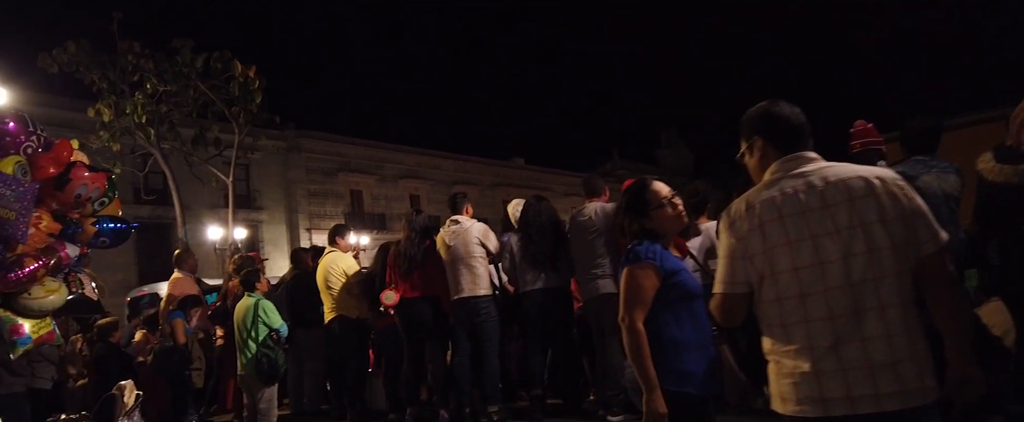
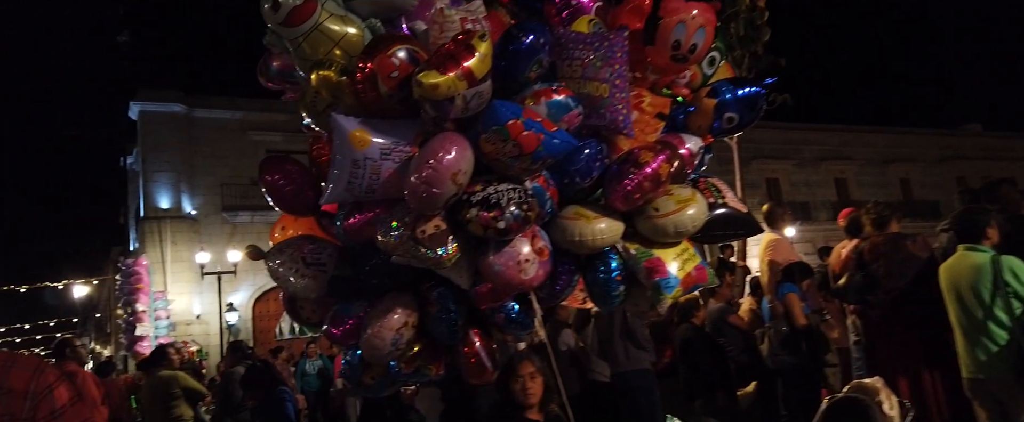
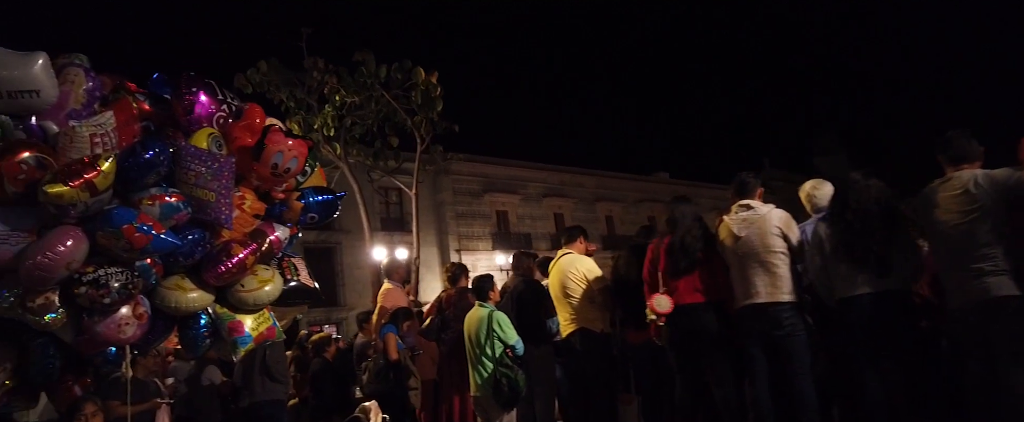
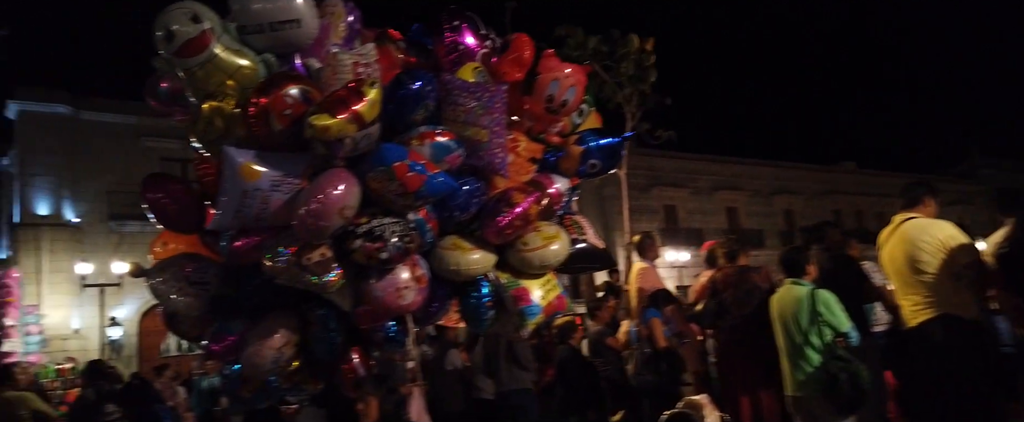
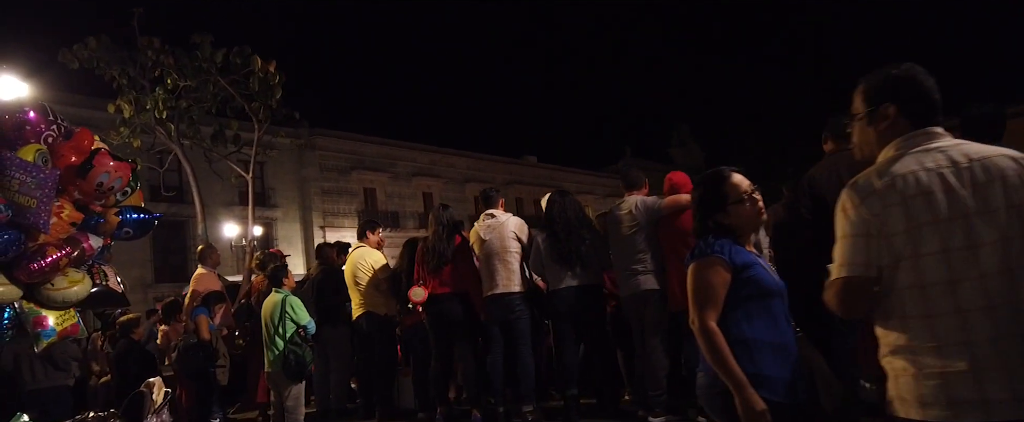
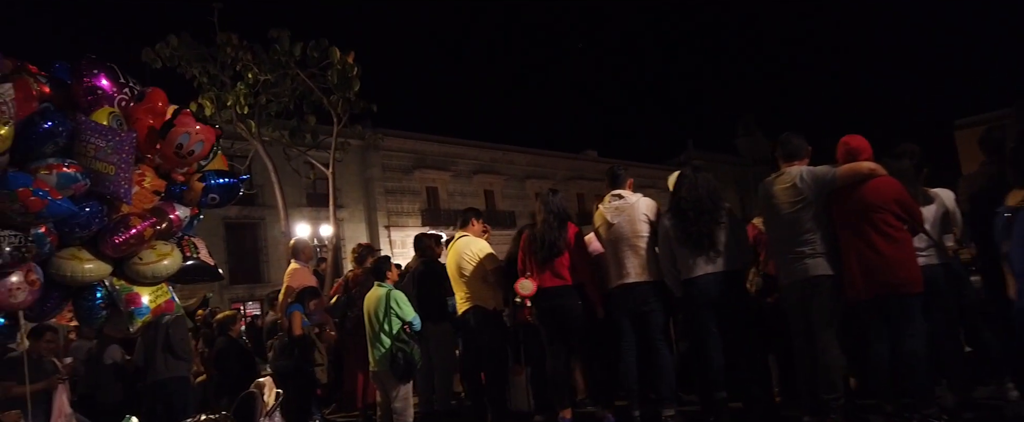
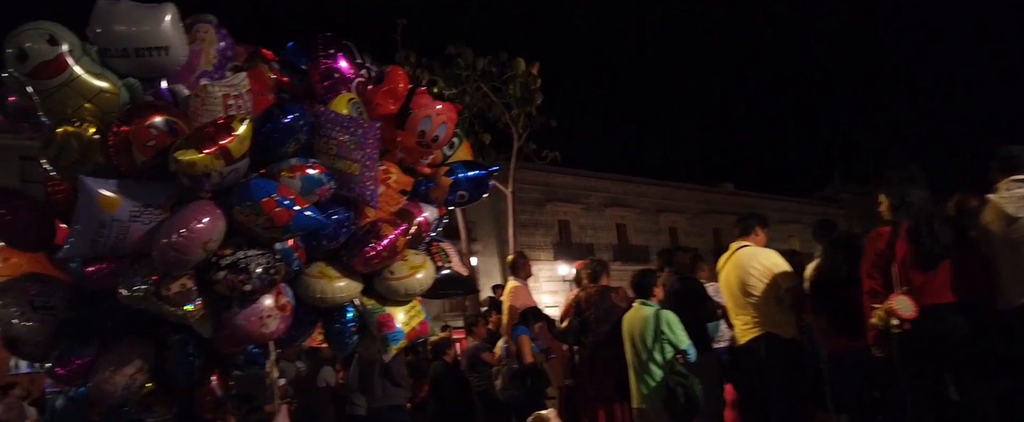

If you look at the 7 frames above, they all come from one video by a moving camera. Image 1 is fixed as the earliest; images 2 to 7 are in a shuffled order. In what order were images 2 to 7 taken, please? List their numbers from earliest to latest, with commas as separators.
5, 6, 3, 7, 4, 2
